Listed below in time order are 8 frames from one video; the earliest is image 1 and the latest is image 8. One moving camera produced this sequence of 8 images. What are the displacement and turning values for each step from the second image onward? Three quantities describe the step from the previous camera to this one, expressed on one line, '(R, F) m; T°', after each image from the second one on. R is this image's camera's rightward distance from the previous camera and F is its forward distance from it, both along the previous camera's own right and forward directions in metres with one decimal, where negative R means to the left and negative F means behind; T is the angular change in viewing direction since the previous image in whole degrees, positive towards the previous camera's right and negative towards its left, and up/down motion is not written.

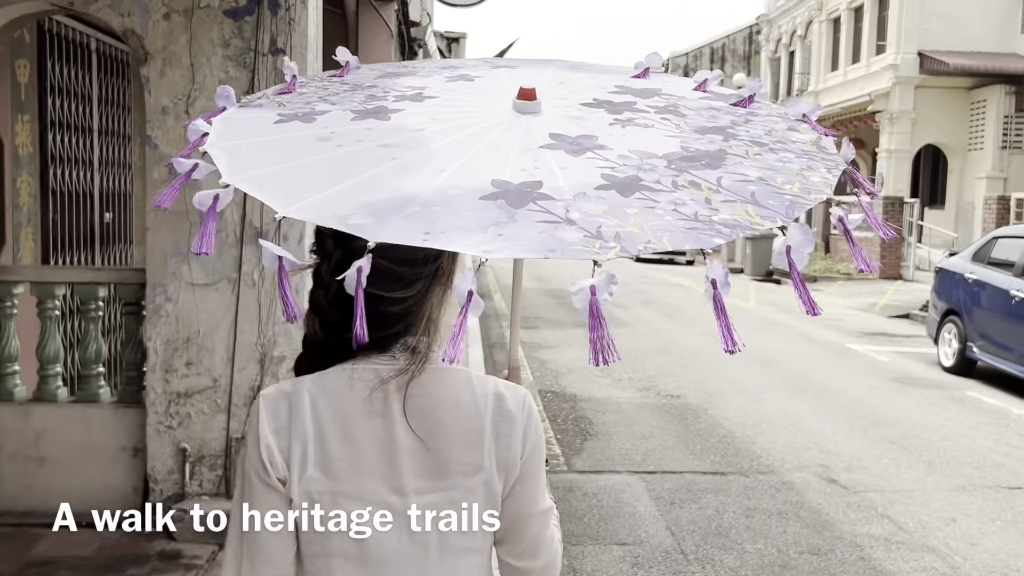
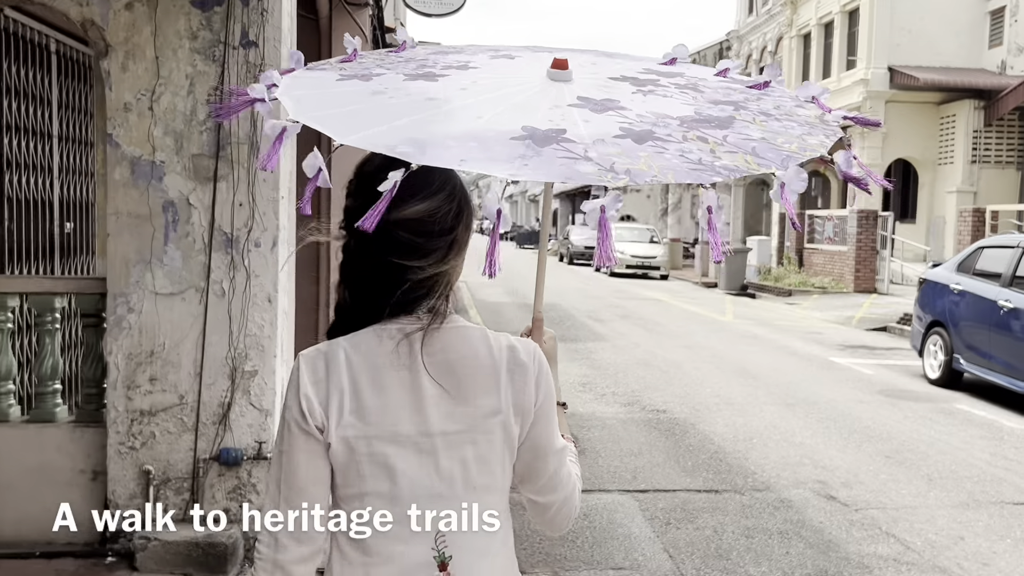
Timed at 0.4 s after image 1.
(-0.1, +0.2) m; +2°
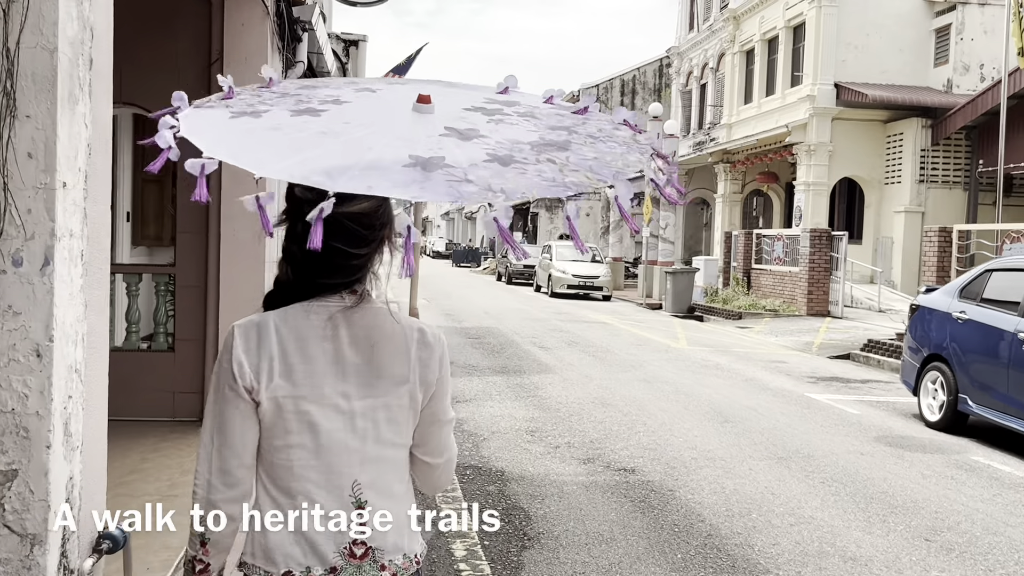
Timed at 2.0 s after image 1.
(0.0, +1.4) m; +4°
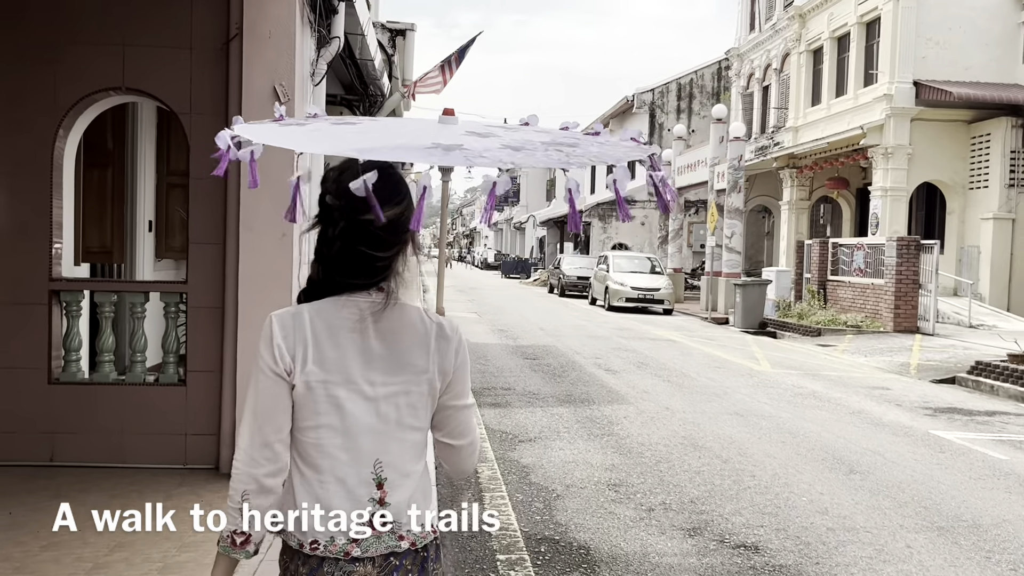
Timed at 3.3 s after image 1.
(-0.2, +1.2) m; -3°
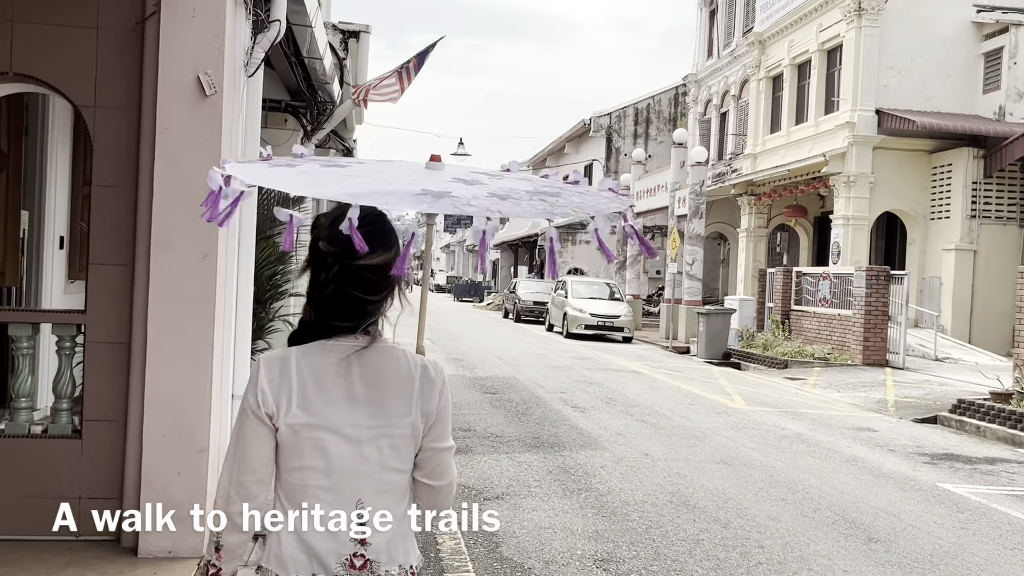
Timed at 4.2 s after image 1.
(-0.1, +0.9) m; +3°
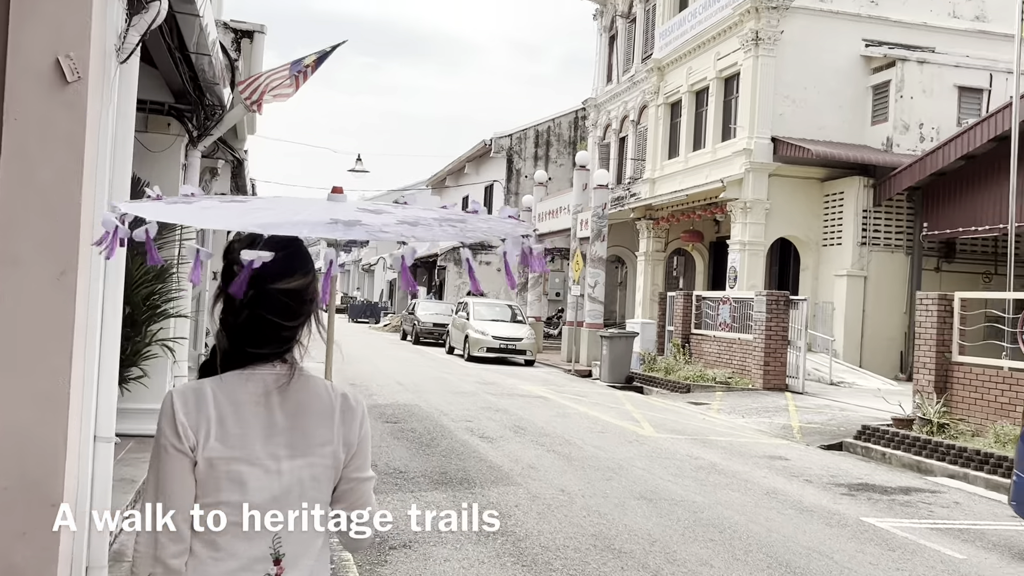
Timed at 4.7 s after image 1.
(-0.1, +0.5) m; +7°
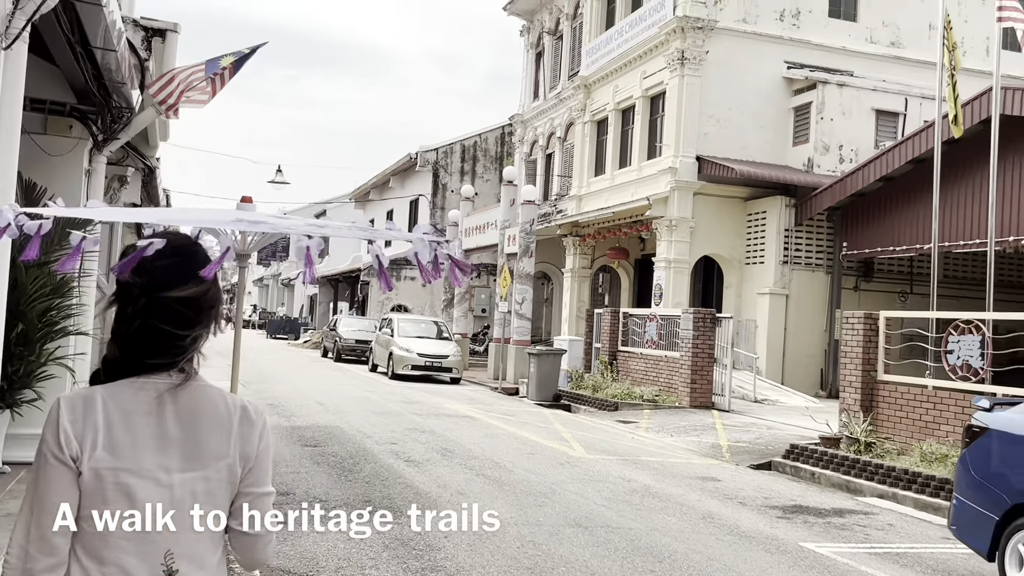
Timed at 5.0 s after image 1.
(0.0, +0.3) m; +5°
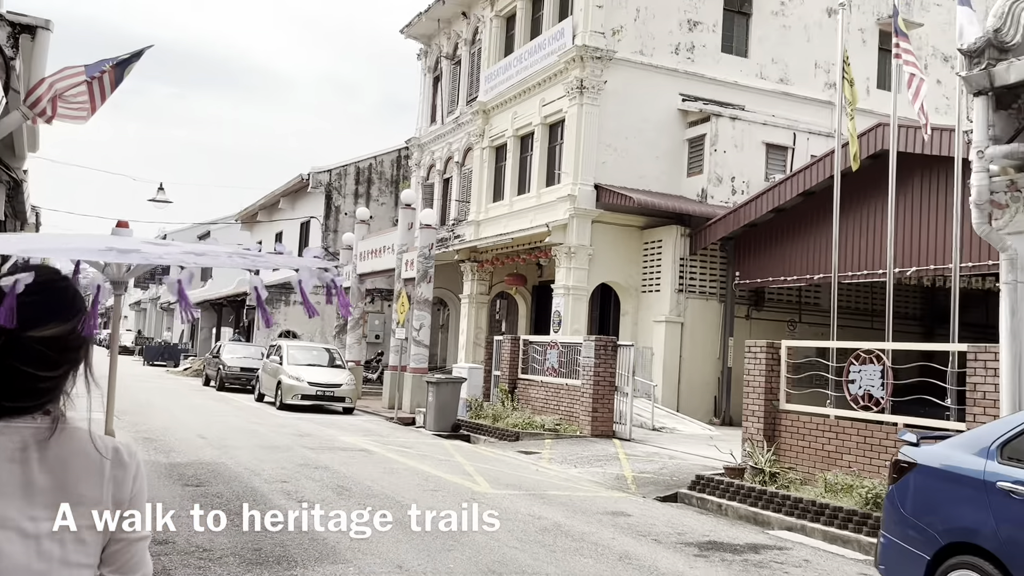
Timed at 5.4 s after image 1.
(-0.1, +0.4) m; +7°
